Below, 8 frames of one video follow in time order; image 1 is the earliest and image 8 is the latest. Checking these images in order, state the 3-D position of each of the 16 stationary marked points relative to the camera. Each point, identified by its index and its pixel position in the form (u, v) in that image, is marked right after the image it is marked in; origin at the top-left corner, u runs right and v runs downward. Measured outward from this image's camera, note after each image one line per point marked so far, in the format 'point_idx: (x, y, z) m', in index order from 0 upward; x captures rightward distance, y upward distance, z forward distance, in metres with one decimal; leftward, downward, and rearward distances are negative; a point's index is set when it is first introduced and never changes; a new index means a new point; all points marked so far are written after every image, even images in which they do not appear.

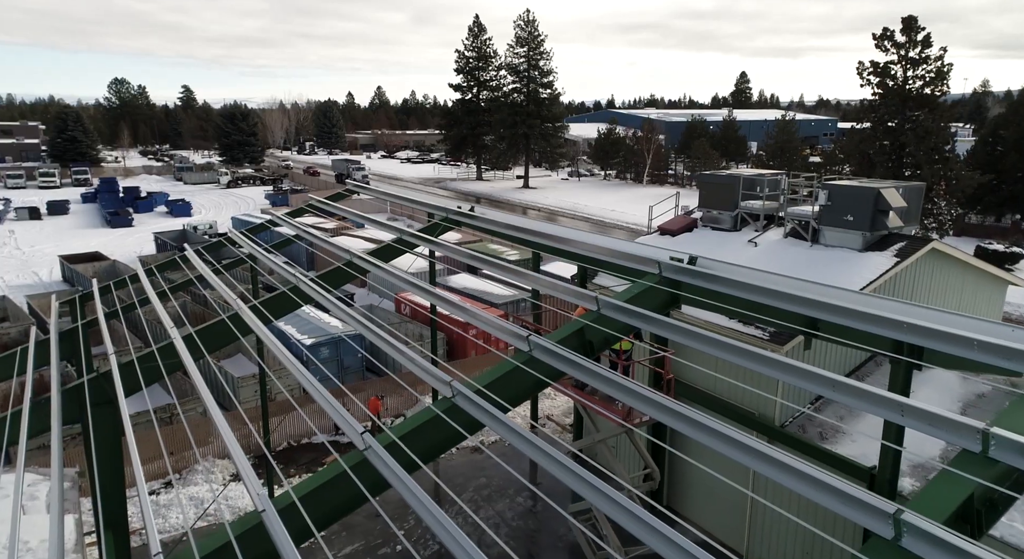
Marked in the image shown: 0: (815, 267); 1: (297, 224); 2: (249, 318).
0: (+5.6, +0.3, +10.8) m
1: (-3.7, +1.0, +11.5) m
2: (-2.9, -0.4, +7.3) m
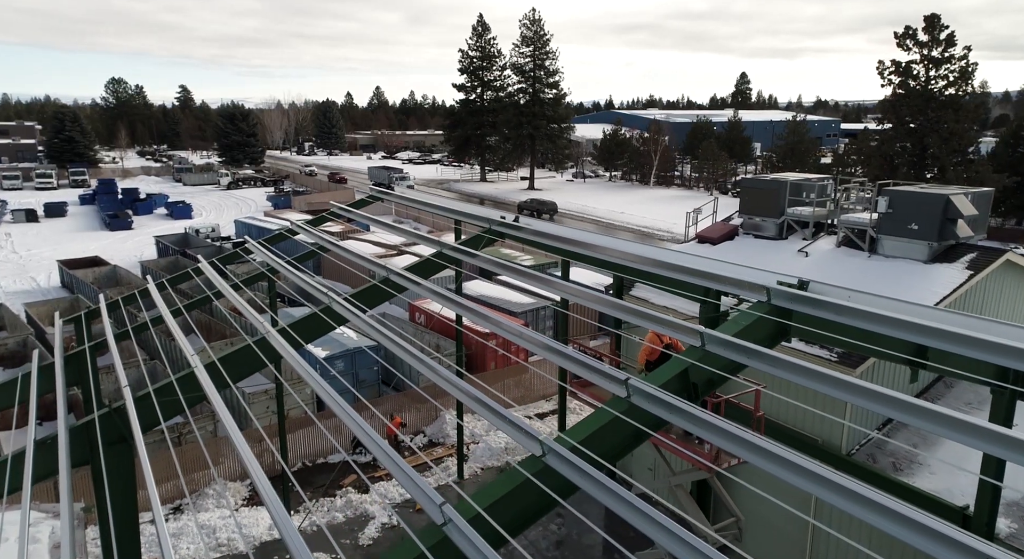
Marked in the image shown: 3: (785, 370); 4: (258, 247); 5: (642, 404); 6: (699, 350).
0: (+6.1, +0.1, +10.1) m
1: (-3.1, +0.8, +10.7) m
2: (-2.3, -0.6, +6.6) m
3: (+1.5, -0.5, +3.7) m
4: (-3.7, +0.4, +9.7) m
5: (+0.7, -0.8, +3.9) m
6: (+1.2, -0.5, +4.2) m
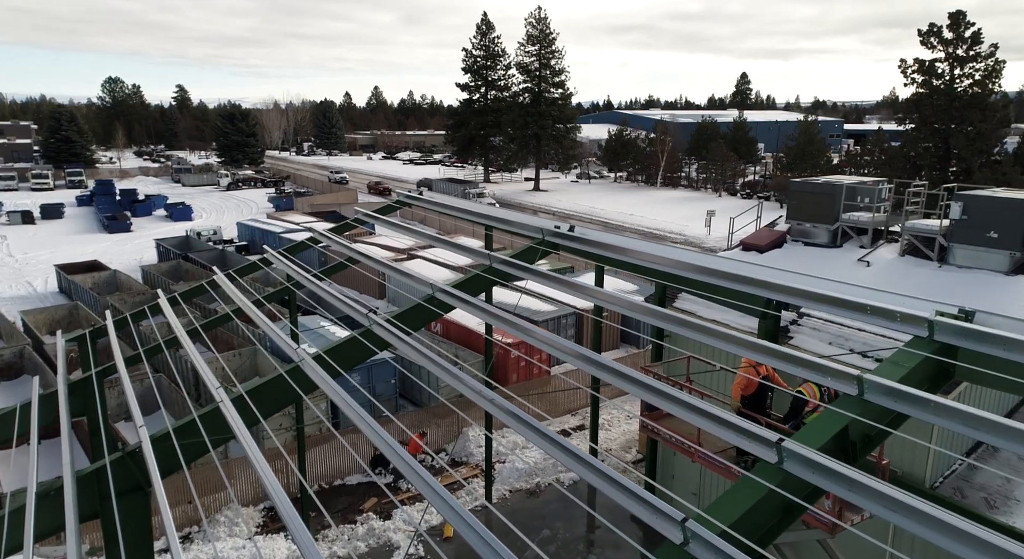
0: (+6.7, -0.1, +9.3) m
1: (-2.6, +0.6, +9.9) m
2: (-1.7, -0.8, +5.8) m
3: (+2.1, -0.7, +2.9) m
4: (-3.1, +0.2, +8.9) m
5: (+1.3, -0.9, +3.1) m
6: (+1.9, -0.7, +3.4) m
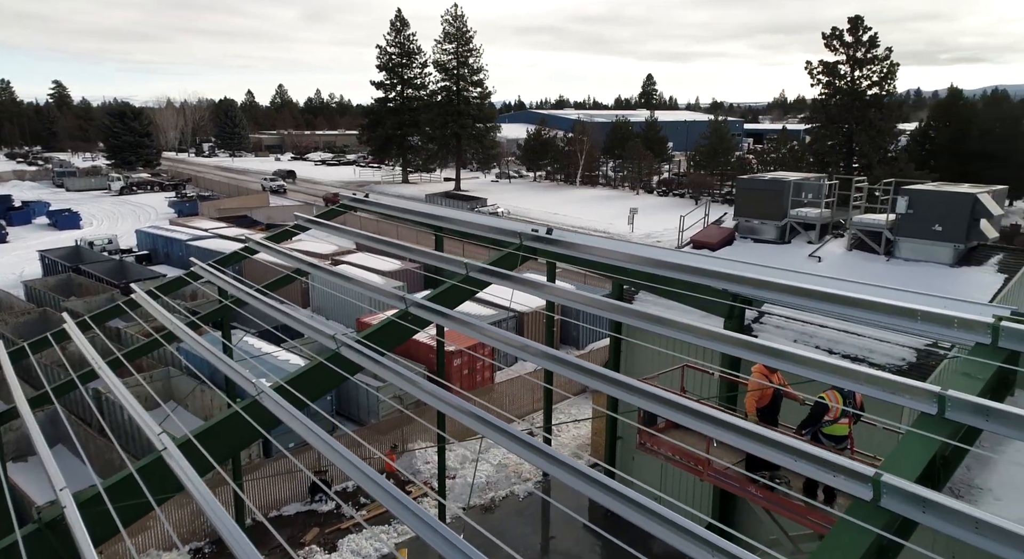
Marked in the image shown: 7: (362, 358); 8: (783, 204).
0: (+6.1, 0.0, +9.6) m
1: (-3.2, +0.4, +9.0) m
2: (-1.8, -0.9, +5.0) m
3: (+2.3, -0.7, +2.7) m
4: (-3.6, 0.0, +7.9) m
5: (+1.6, -1.0, +2.7) m
6: (+2.1, -0.7, +3.1) m
7: (-1.2, -0.7, +5.4) m
8: (+5.1, +1.4, +12.1) m
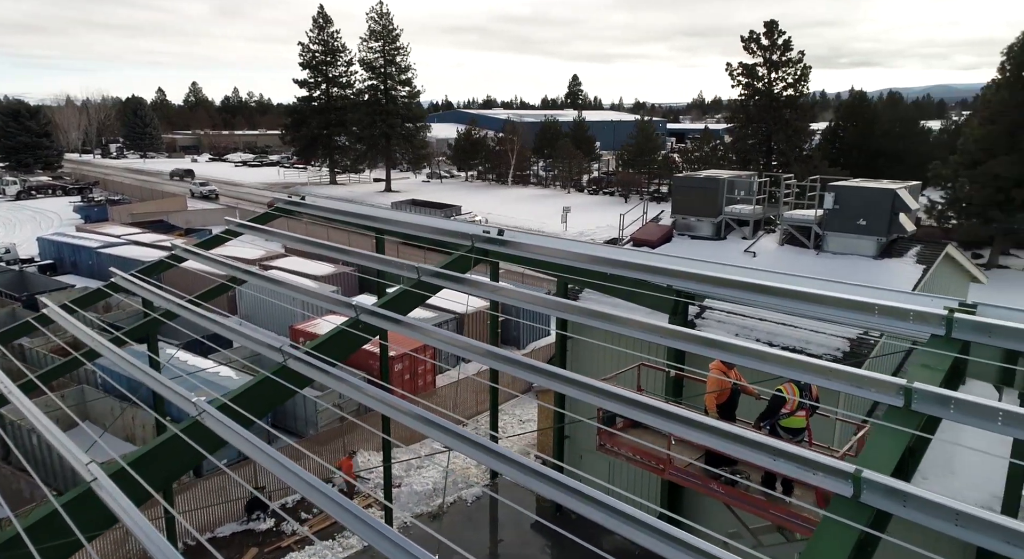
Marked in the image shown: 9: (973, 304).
0: (+5.2, +0.1, +10.1) m
1: (-4.0, +0.3, +8.4) m
2: (-2.1, -1.0, +4.6) m
3: (+2.3, -0.7, +2.8) m
4: (-4.2, -0.1, +7.3) m
5: (+1.5, -0.9, +2.8) m
6: (+1.9, -0.7, +3.2) m
7: (-1.6, -0.7, +5.1) m
8: (+4.0, +1.5, +12.4) m
9: (+2.7, -0.1, +3.8) m
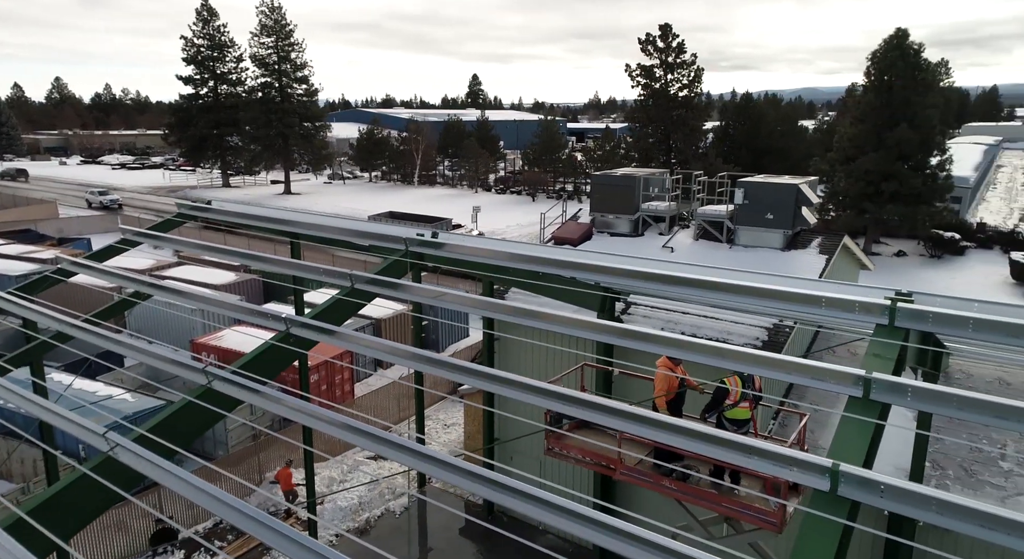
0: (+4.0, +0.3, +10.6) m
1: (-4.8, +0.1, +7.6) m
2: (-2.4, -1.1, +4.1) m
3: (+2.2, -0.6, +2.9) m
4: (-4.9, -0.3, +6.5) m
5: (+1.5, -0.9, +2.8) m
6: (+1.8, -0.6, +3.3) m
7: (-2.0, -0.8, +4.7) m
8: (+2.4, +1.6, +12.7) m
9: (+2.4, -0.1, +4.0) m
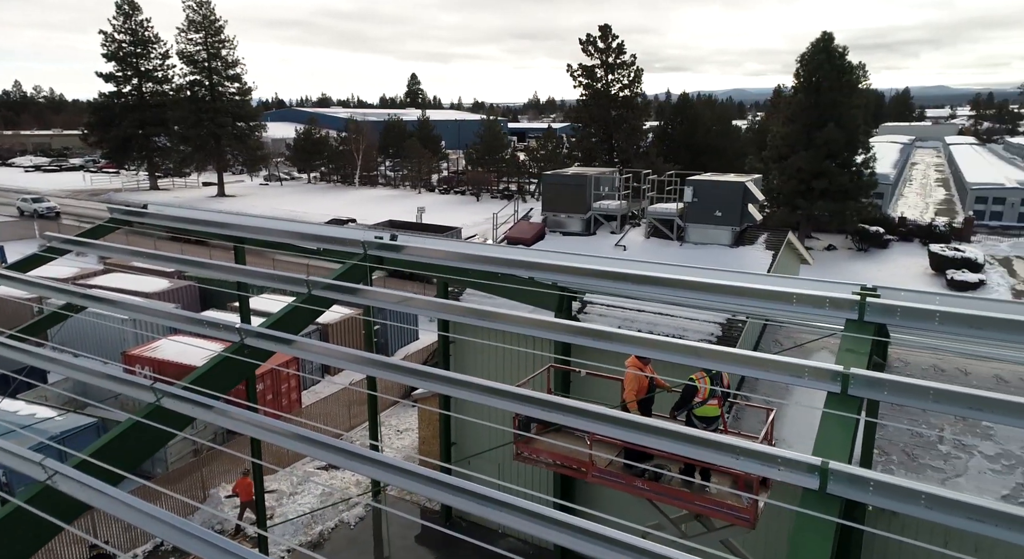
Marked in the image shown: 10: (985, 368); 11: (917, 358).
0: (+3.2, +0.3, +10.8) m
1: (-5.3, 0.0, +7.1) m
2: (-2.5, -1.2, +3.8) m
3: (+2.1, -0.6, +3.0) m
4: (-5.3, -0.4, +5.9) m
5: (+1.4, -0.9, +2.8) m
6: (+1.7, -0.6, +3.3) m
7: (-2.2, -0.9, +4.4) m
8: (+1.4, +1.6, +12.7) m
9: (+2.3, 0.0, +4.0) m
10: (+7.2, -1.3, +9.7) m
11: (+6.3, -1.2, +10.0) m
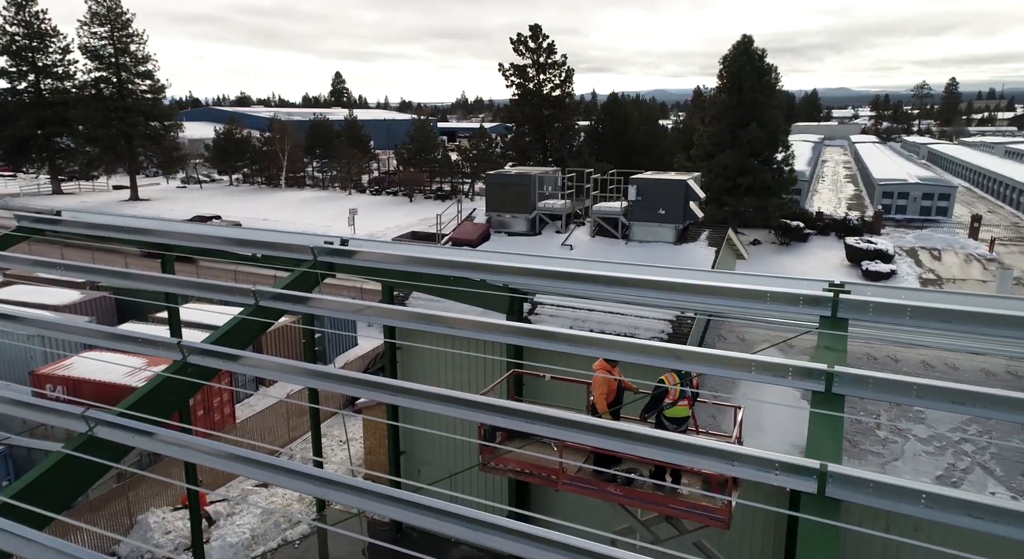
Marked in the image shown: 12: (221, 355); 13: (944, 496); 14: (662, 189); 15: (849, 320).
0: (+2.3, +0.4, +10.9) m
1: (-5.8, -0.2, +6.3) m
2: (-2.7, -1.3, +3.3) m
3: (+2.0, -0.6, +3.0) m
4: (-5.6, -0.6, +5.1) m
5: (+1.4, -0.9, +2.8) m
6: (+1.6, -0.6, +3.3) m
7: (-2.4, -1.0, +3.9) m
8: (+0.2, +1.6, +12.6) m
9: (+2.1, 0.0, +4.1) m
10: (+6.4, -1.2, +10.3) m
11: (+5.5, -1.1, +10.4) m
12: (-2.1, -0.5, +4.5) m
13: (+1.7, -0.9, +2.6) m
14: (+2.6, +1.6, +11.6) m
15: (+2.0, -0.2, +3.9) m
